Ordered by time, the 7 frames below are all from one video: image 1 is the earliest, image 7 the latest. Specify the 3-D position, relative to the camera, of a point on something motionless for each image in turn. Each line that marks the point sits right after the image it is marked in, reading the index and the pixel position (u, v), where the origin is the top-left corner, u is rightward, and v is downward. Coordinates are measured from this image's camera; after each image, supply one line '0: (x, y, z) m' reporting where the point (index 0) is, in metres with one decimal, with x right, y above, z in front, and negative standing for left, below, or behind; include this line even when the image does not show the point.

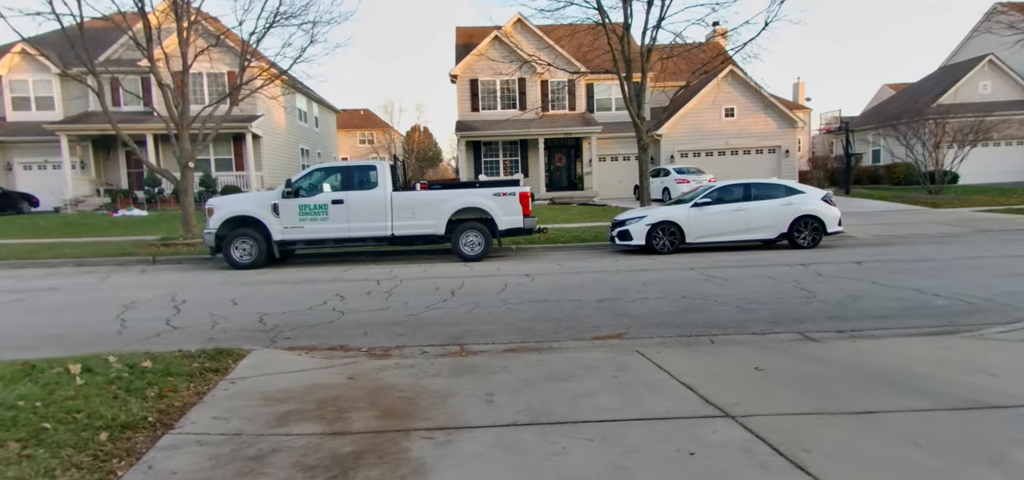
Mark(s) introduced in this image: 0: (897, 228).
0: (+10.7, +0.3, +15.9) m
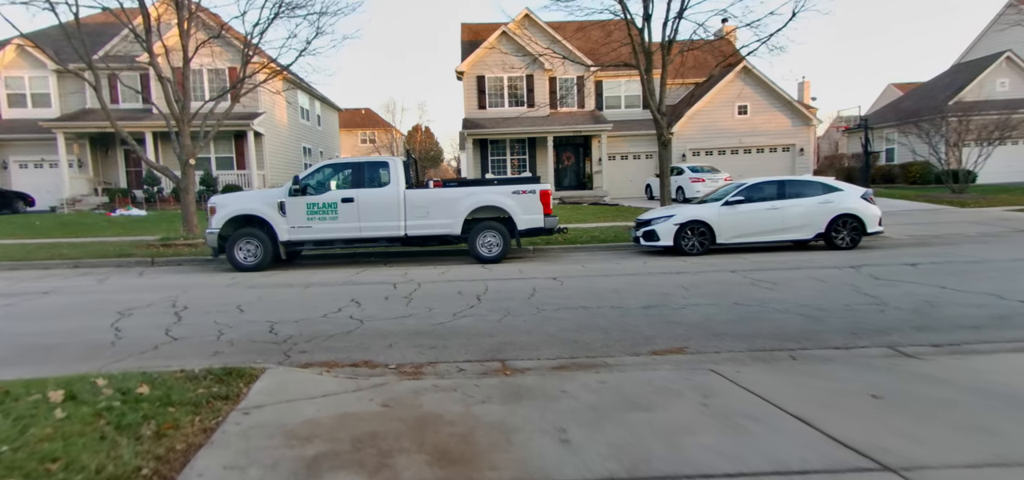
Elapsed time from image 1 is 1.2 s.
0: (+11.2, +0.3, +15.2) m
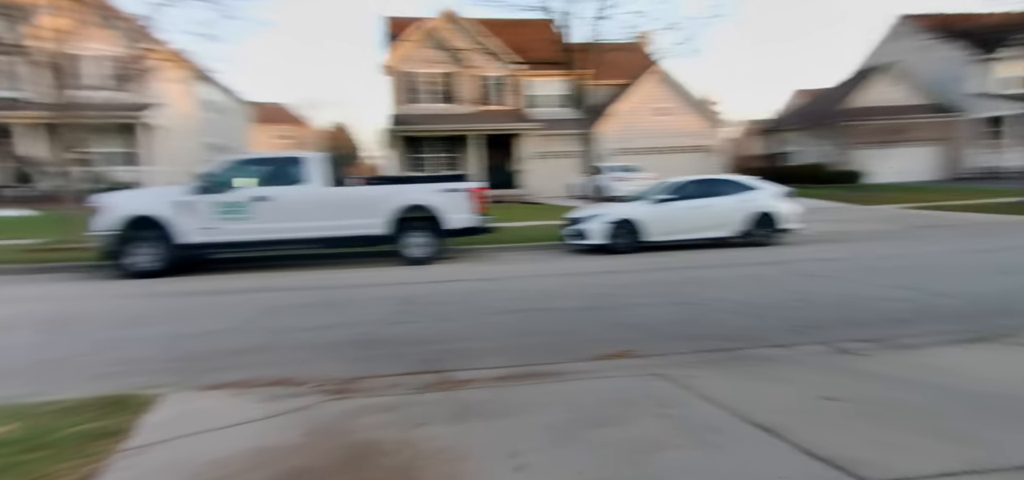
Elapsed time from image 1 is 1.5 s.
0: (+9.2, +0.4, +16.2) m
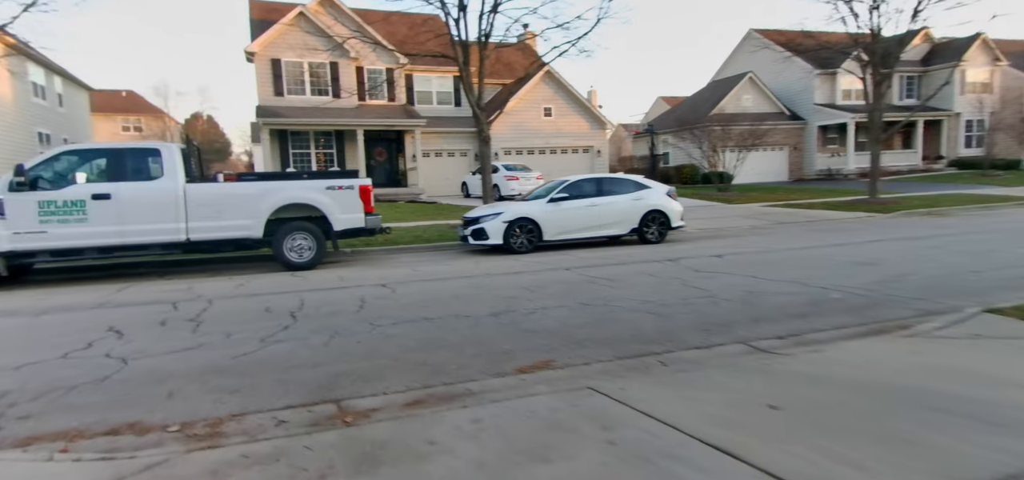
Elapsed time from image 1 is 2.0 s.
0: (+6.1, +0.5, +17.2) m
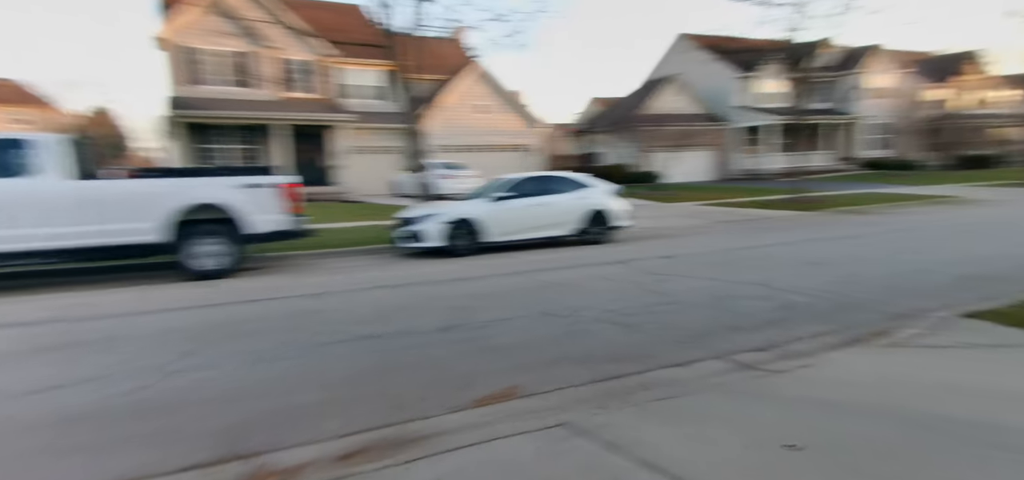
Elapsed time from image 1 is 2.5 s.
0: (+4.3, +0.5, +17.1) m
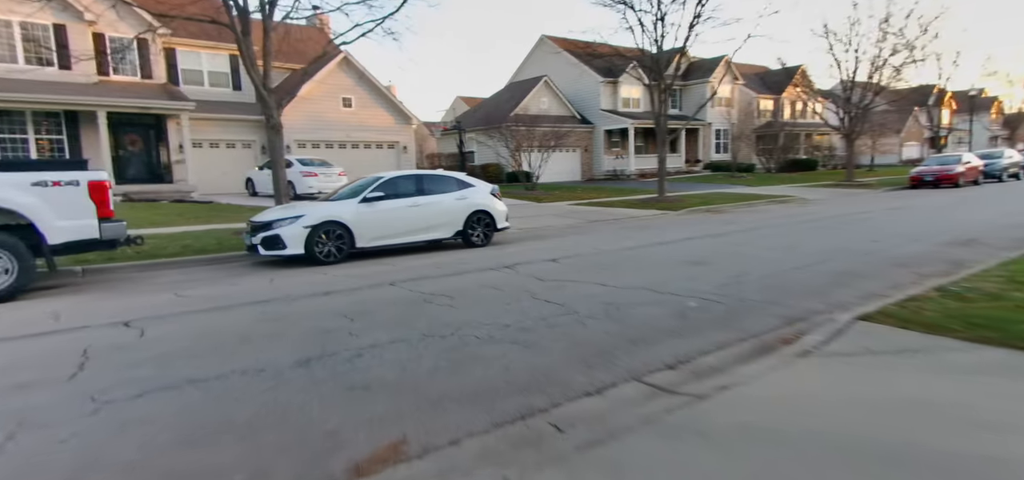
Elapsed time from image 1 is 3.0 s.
0: (+0.6, +0.5, +16.8) m
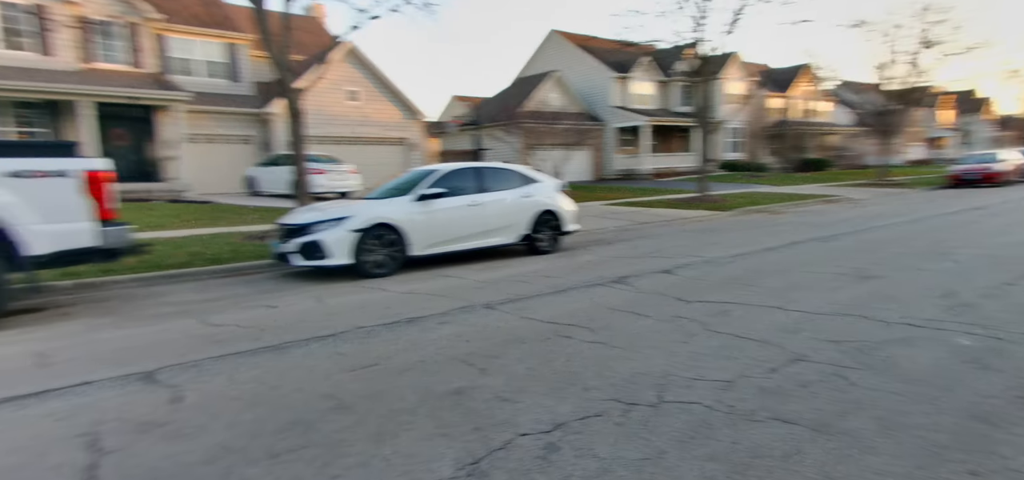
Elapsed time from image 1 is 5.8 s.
0: (+1.8, +0.4, +14.9) m
